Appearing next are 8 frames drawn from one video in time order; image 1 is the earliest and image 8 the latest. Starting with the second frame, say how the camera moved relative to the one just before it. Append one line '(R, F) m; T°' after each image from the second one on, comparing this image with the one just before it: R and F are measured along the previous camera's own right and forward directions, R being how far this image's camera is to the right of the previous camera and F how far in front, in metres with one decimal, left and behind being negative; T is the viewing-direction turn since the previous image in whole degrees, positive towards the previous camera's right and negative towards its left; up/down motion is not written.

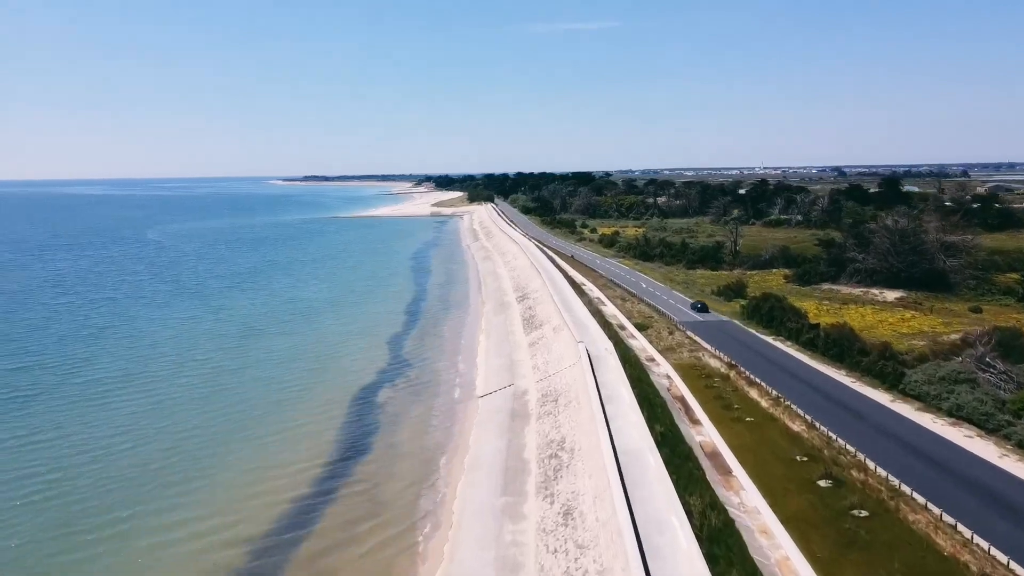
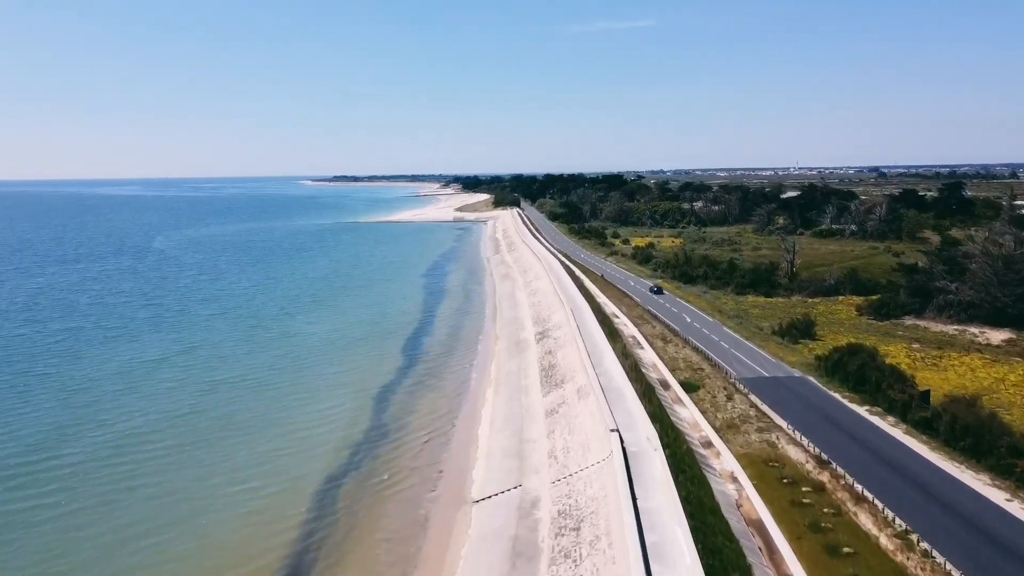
(+0.4, +5.8) m; -2°
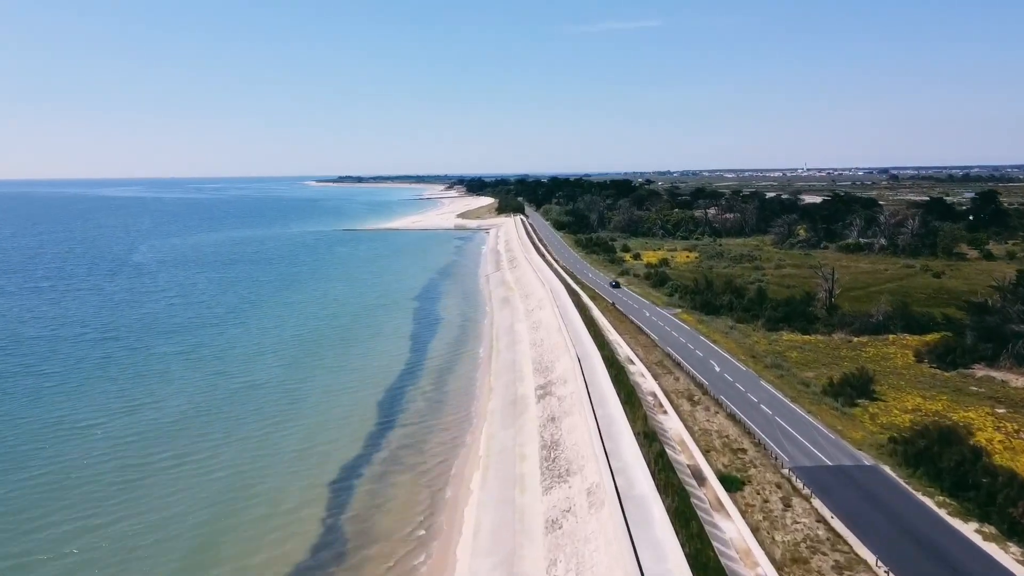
(+0.3, +4.8) m; 0°
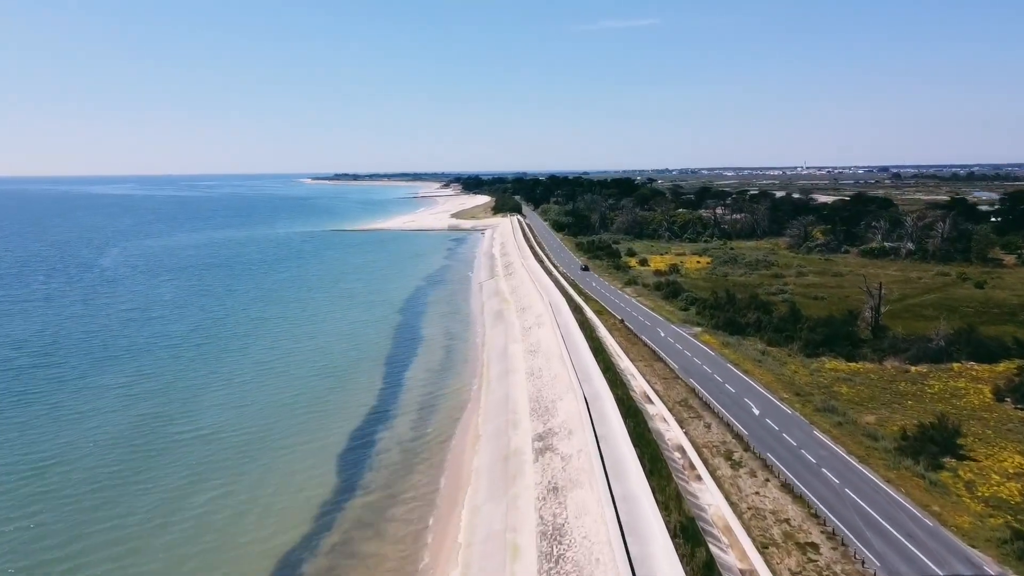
(+0.2, +4.9) m; 0°
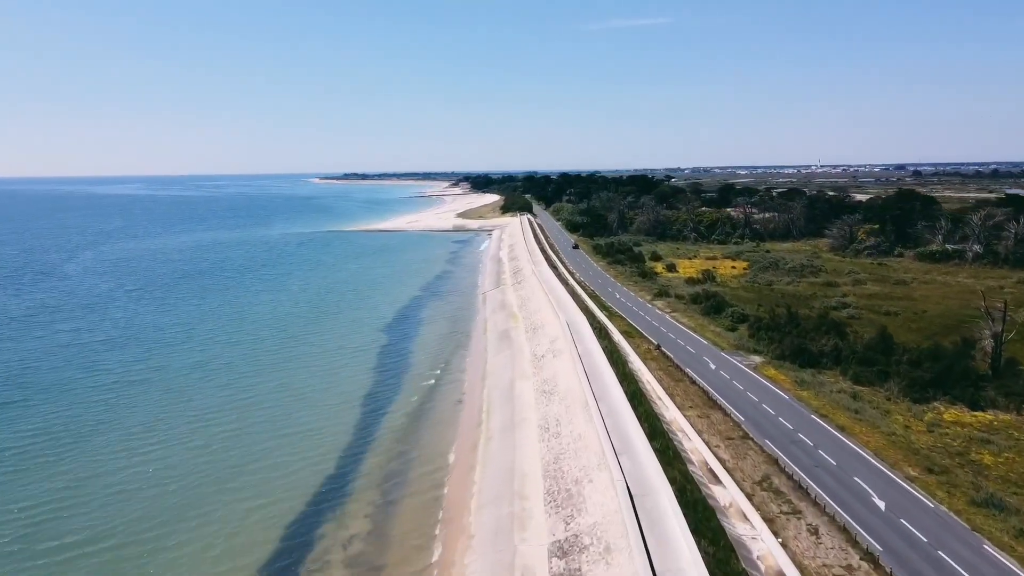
(+0.1, +6.8) m; -1°
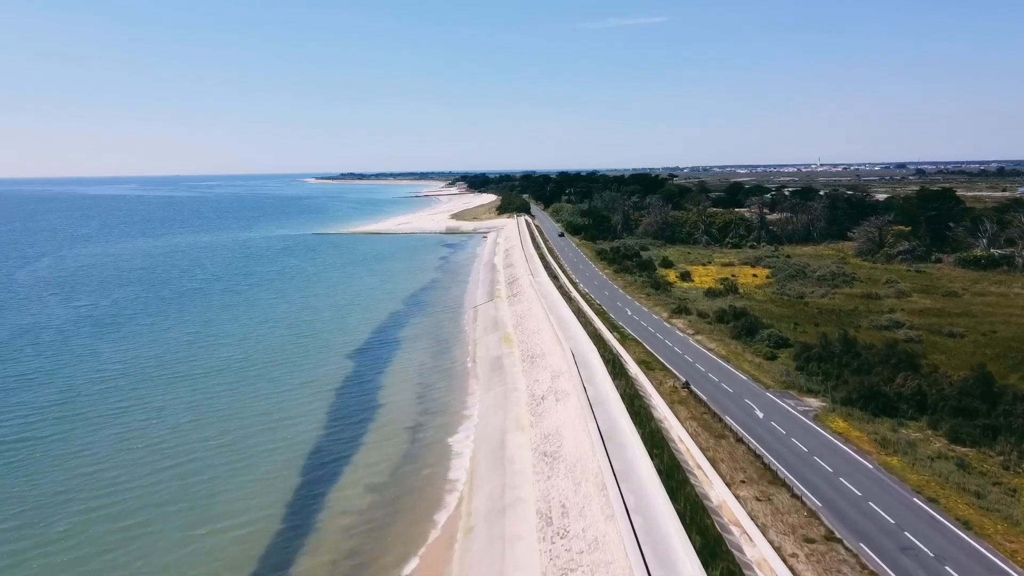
(+0.2, +5.4) m; 0°
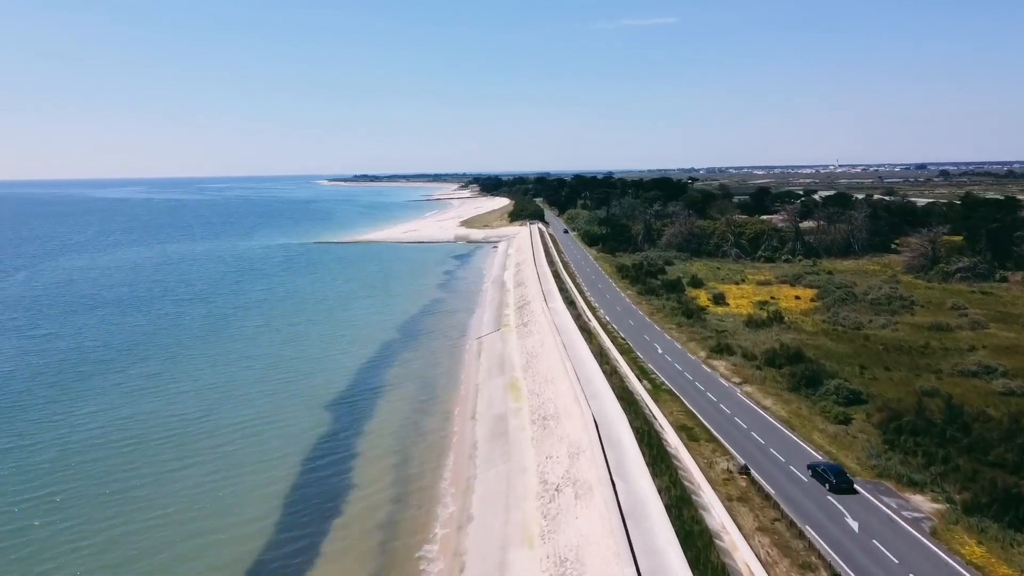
(+0.2, +5.0) m; -1°
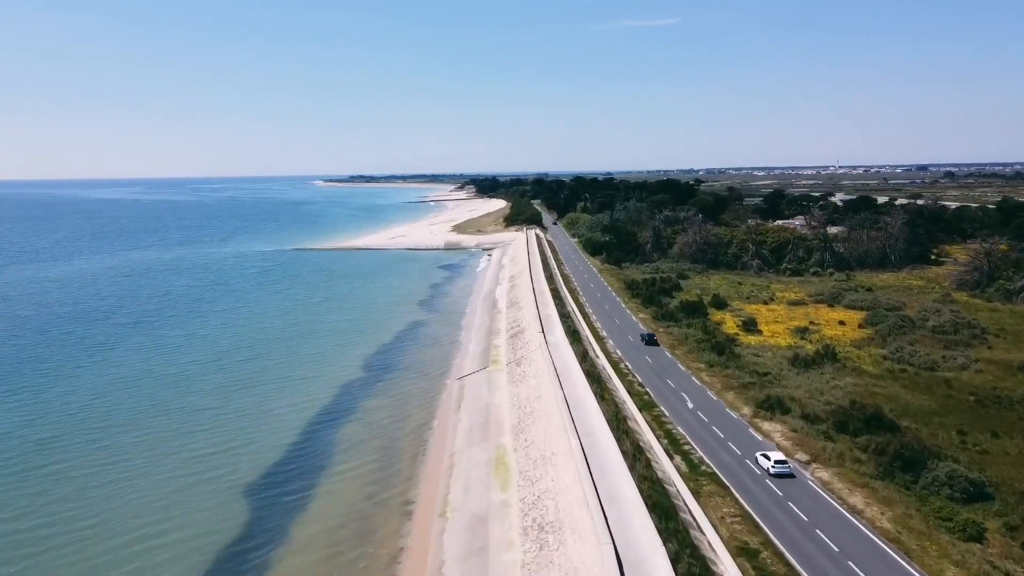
(+0.3, +6.3) m; 0°
